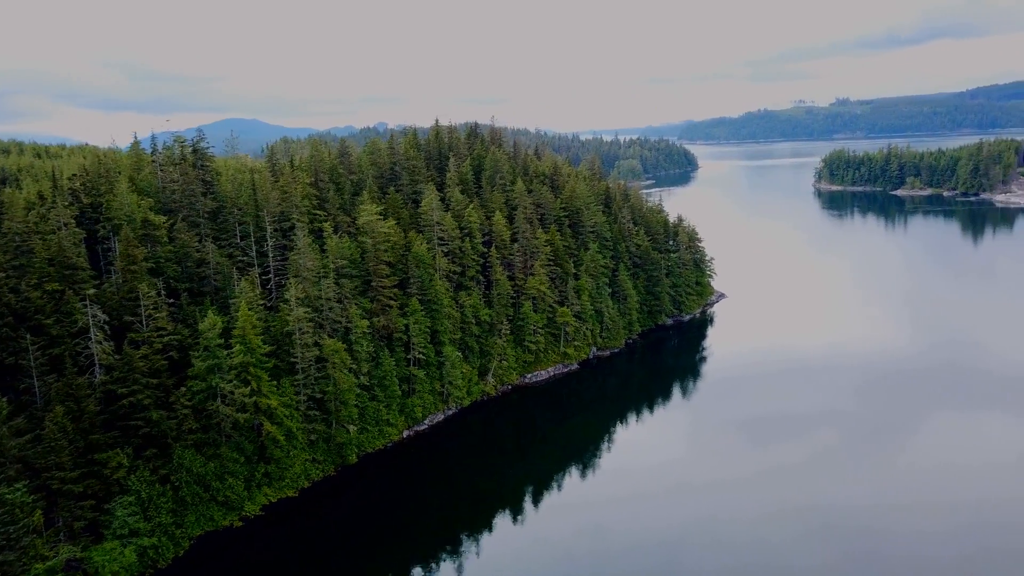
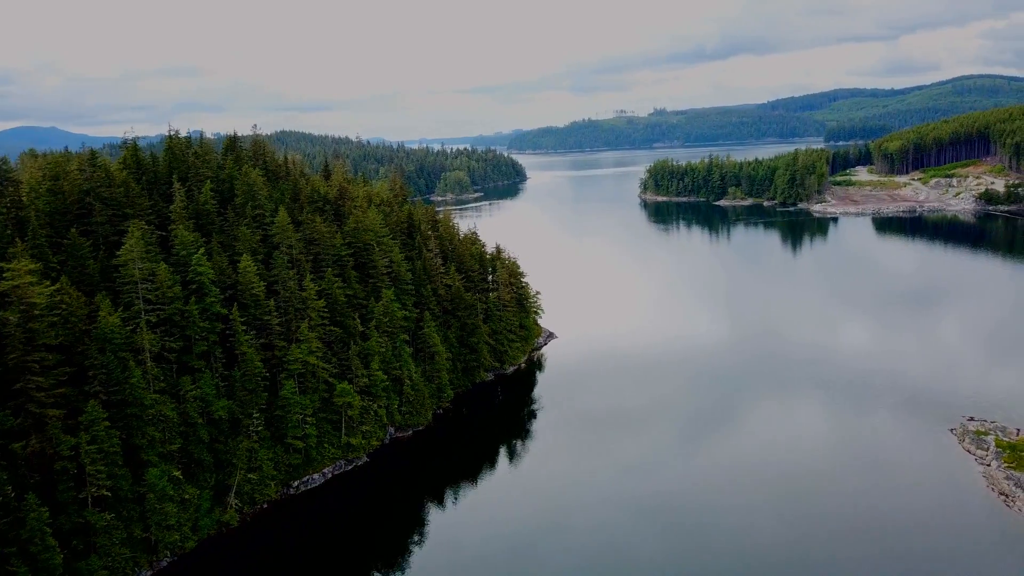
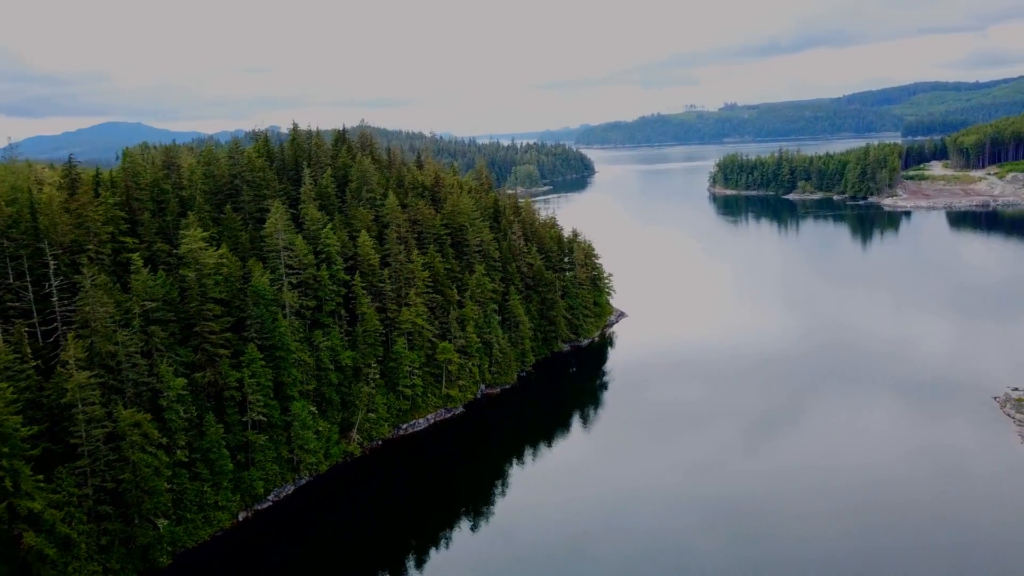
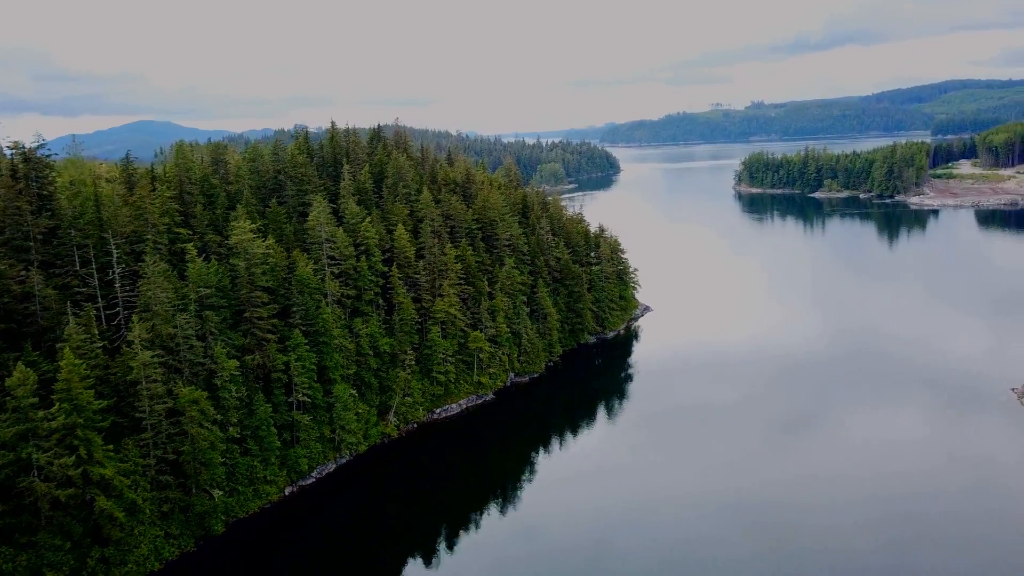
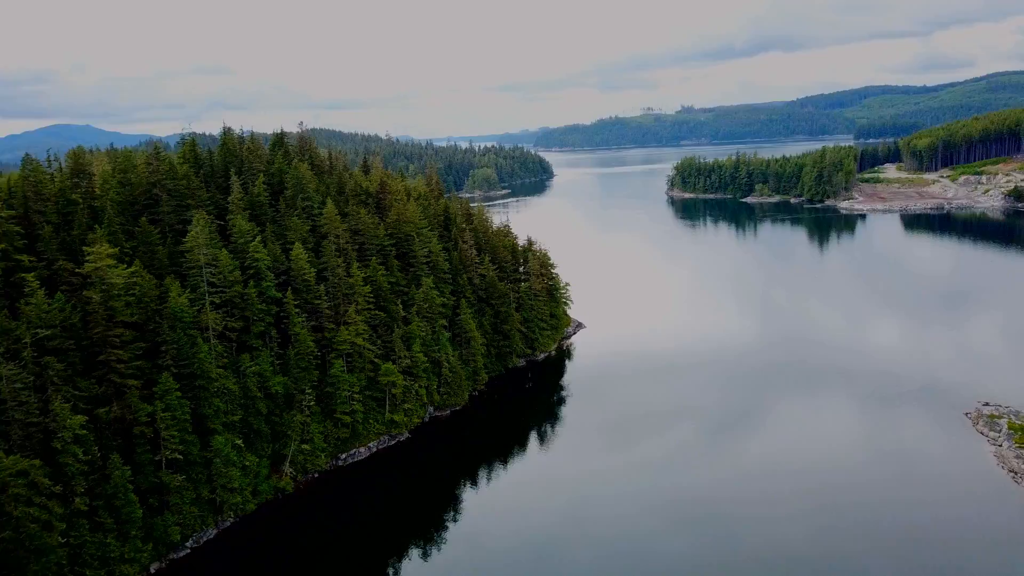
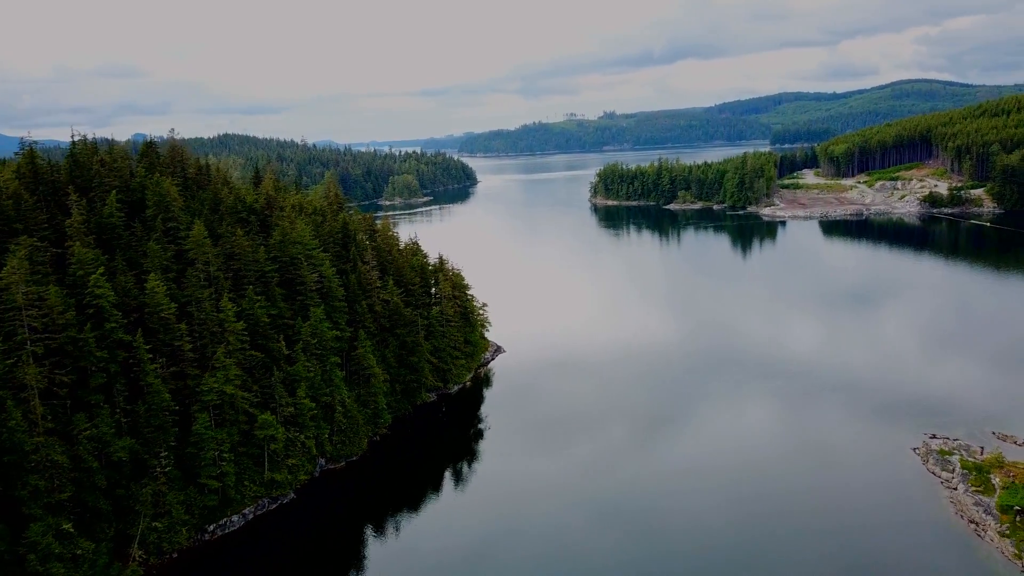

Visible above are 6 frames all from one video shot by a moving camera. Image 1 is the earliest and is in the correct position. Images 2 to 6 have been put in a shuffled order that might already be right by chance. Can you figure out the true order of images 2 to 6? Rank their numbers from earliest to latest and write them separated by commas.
4, 3, 5, 2, 6
